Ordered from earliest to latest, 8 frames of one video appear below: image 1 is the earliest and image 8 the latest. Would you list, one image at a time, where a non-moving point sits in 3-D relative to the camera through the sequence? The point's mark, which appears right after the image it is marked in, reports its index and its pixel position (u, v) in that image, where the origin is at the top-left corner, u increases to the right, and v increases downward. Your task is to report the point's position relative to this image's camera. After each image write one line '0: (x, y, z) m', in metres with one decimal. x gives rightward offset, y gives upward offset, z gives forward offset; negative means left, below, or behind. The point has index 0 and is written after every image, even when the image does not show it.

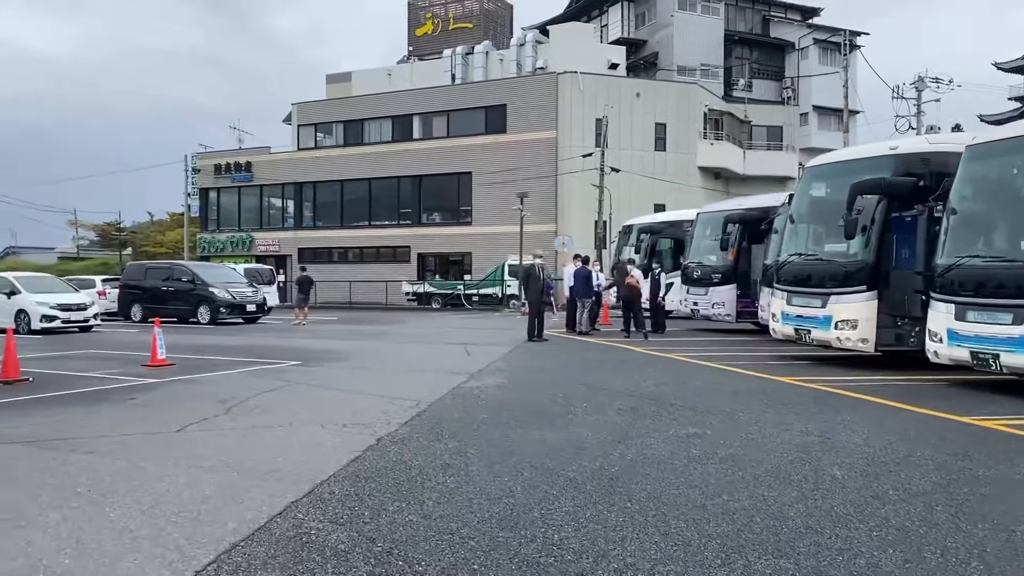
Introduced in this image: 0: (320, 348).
0: (-3.4, -1.1, +15.3) m
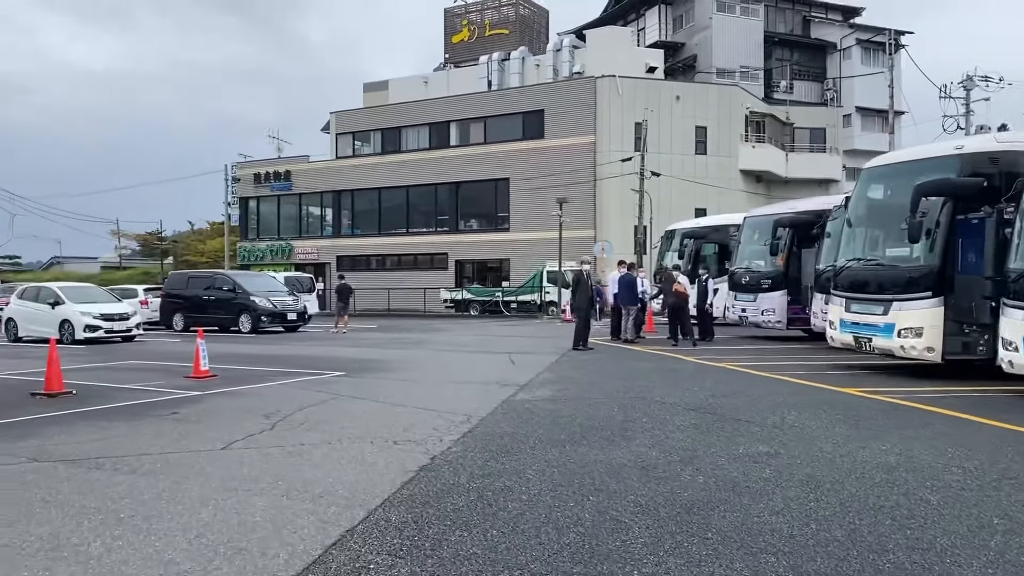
0: (-2.6, -1.2, +15.1) m
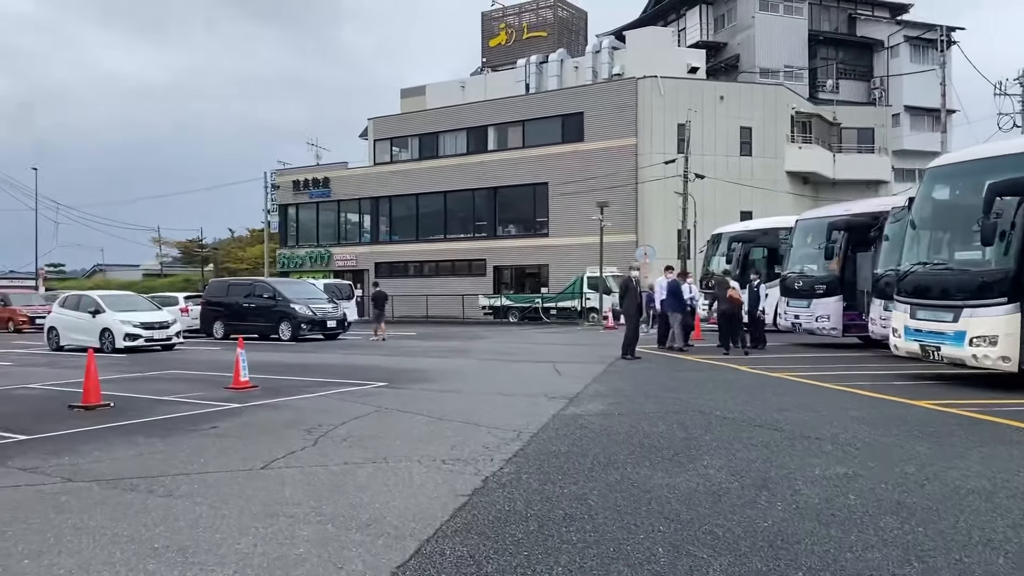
0: (-1.9, -1.3, +14.7) m
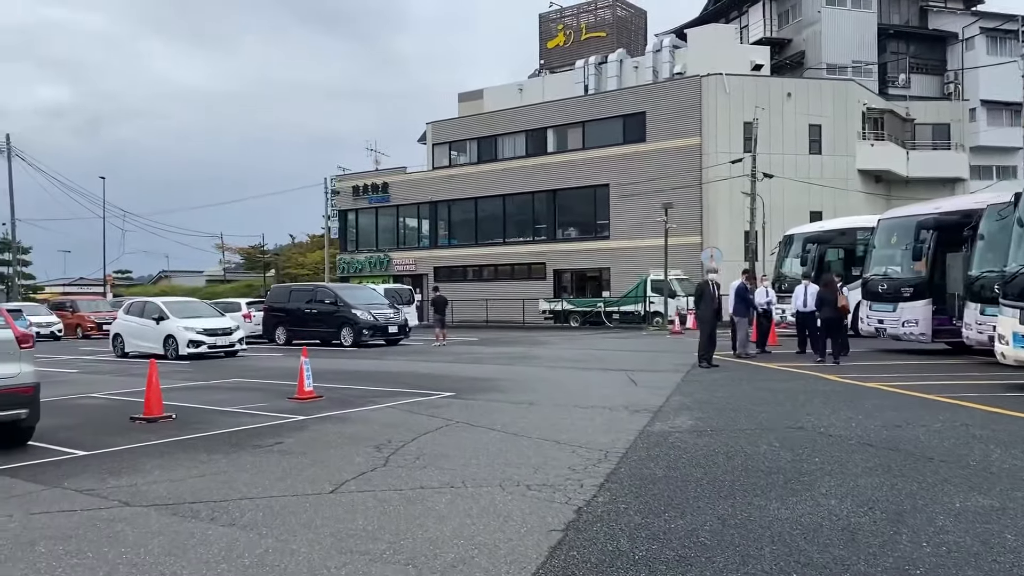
0: (-0.7, -1.4, +14.2) m
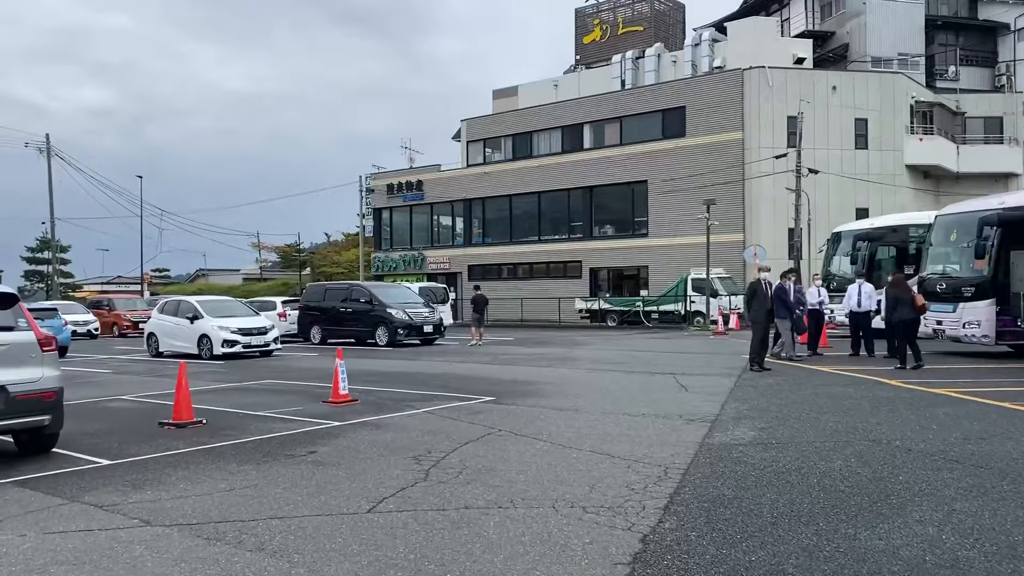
0: (0.0, -1.4, +13.6) m
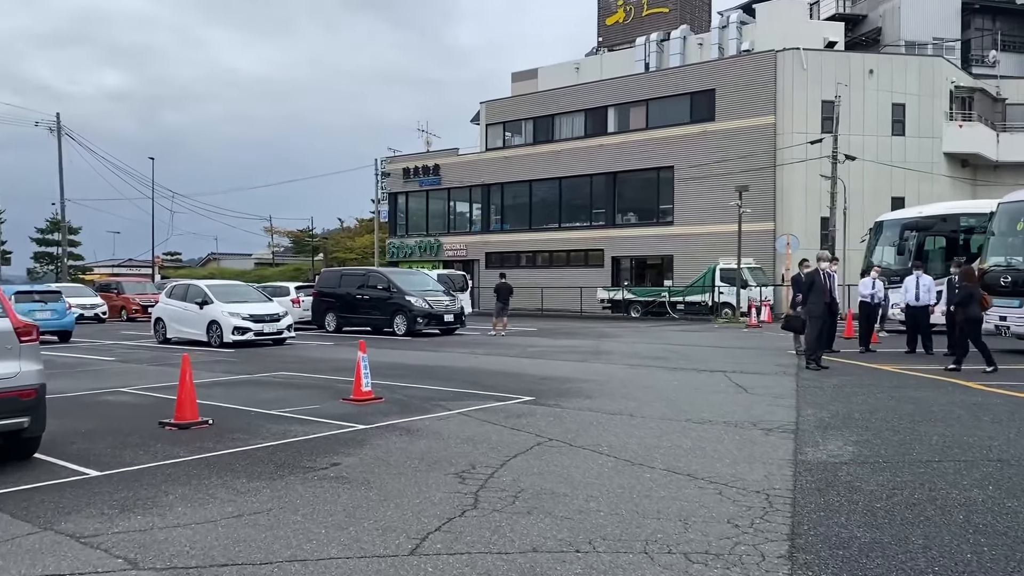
0: (+0.5, -1.2, +12.5) m
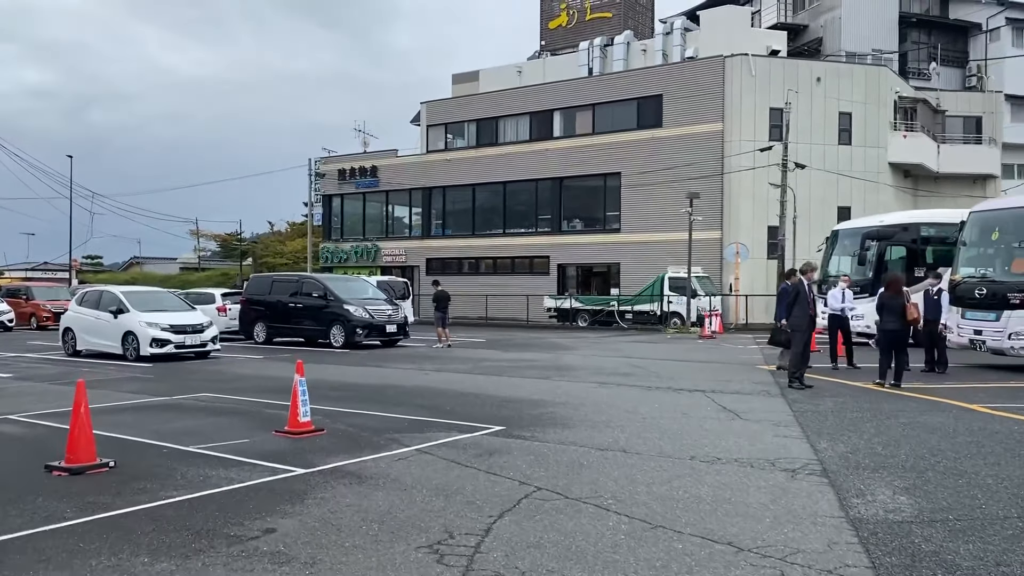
0: (-0.1, -1.4, +11.2) m
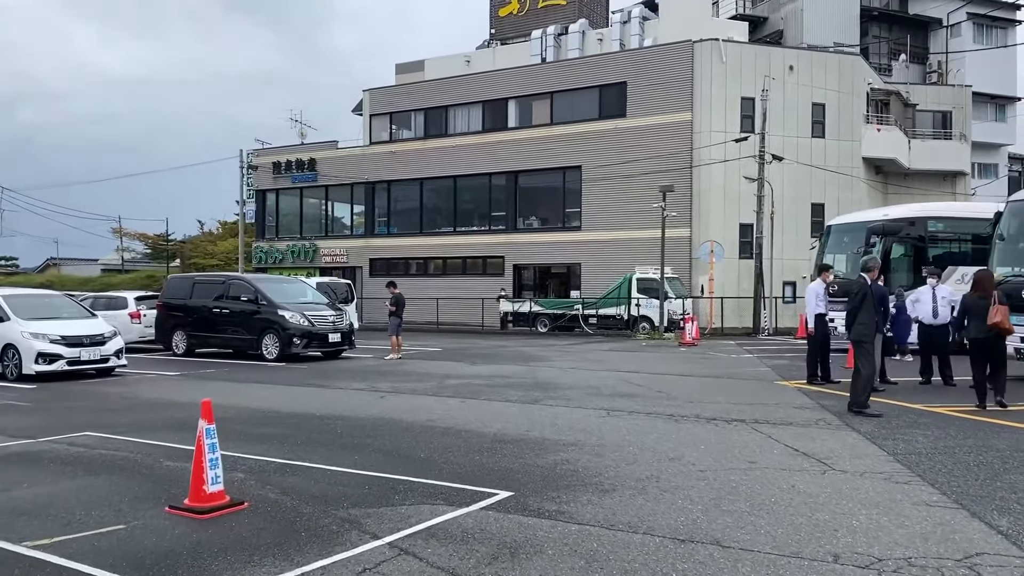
0: (-0.2, -1.4, +8.5) m
